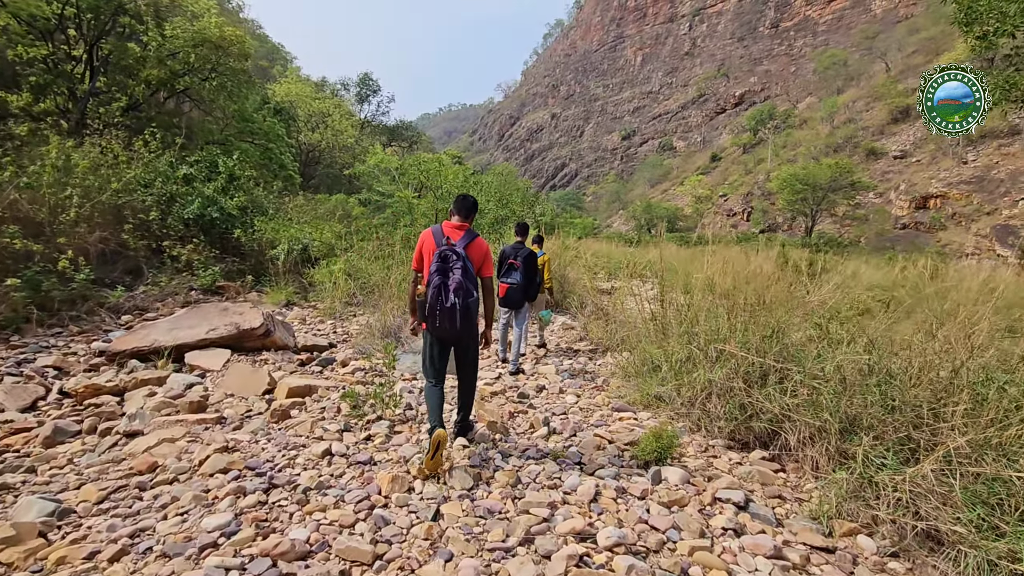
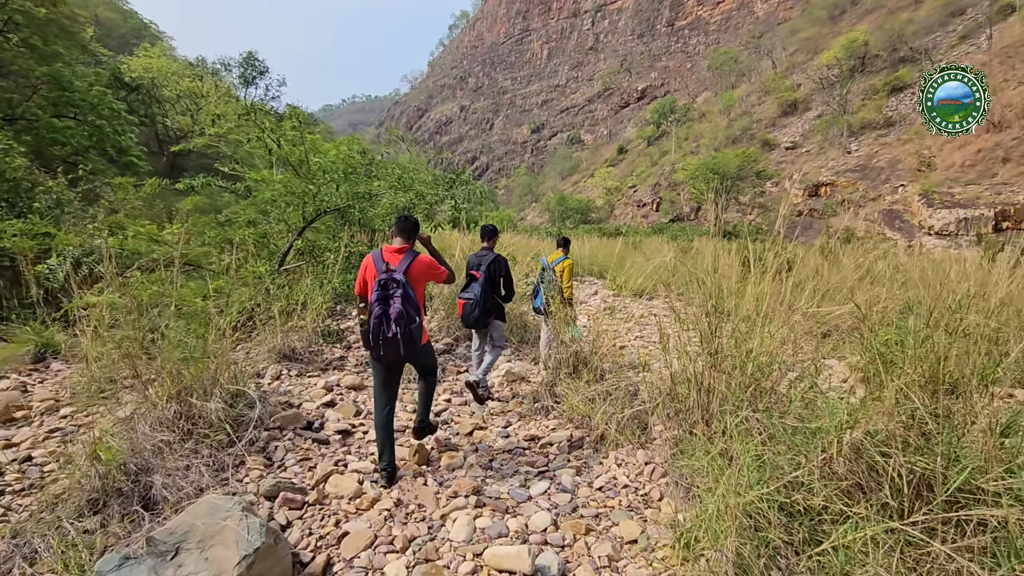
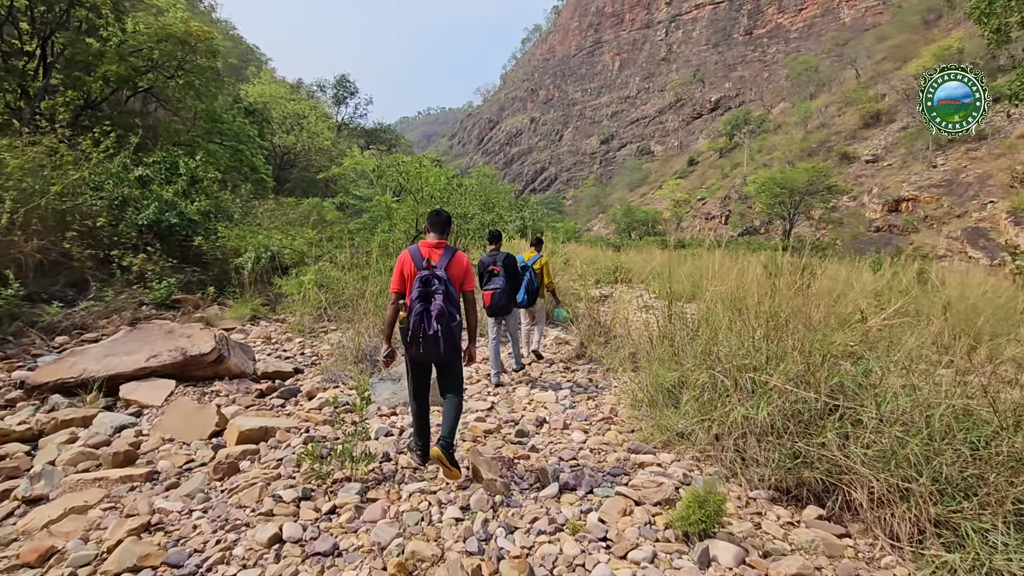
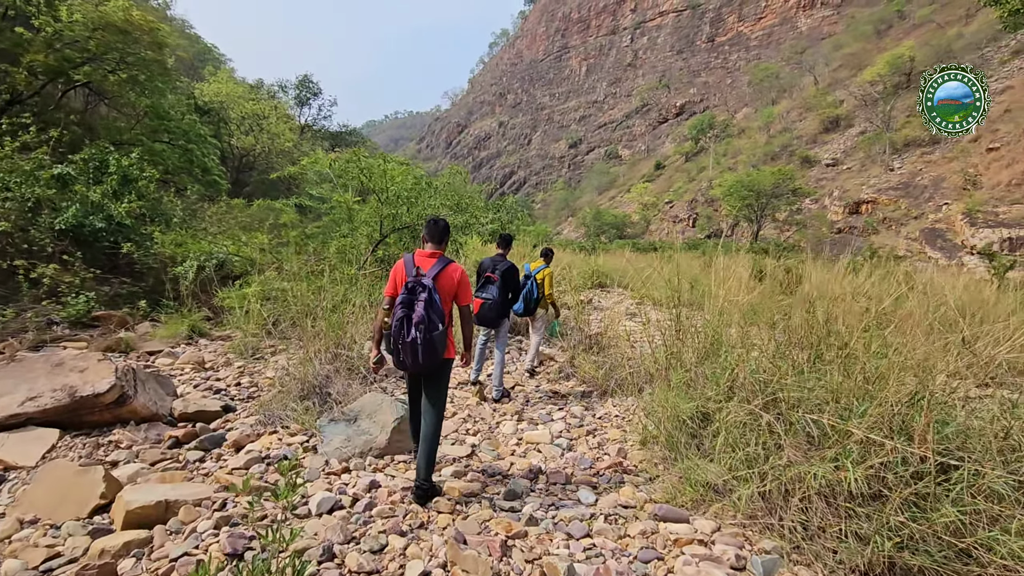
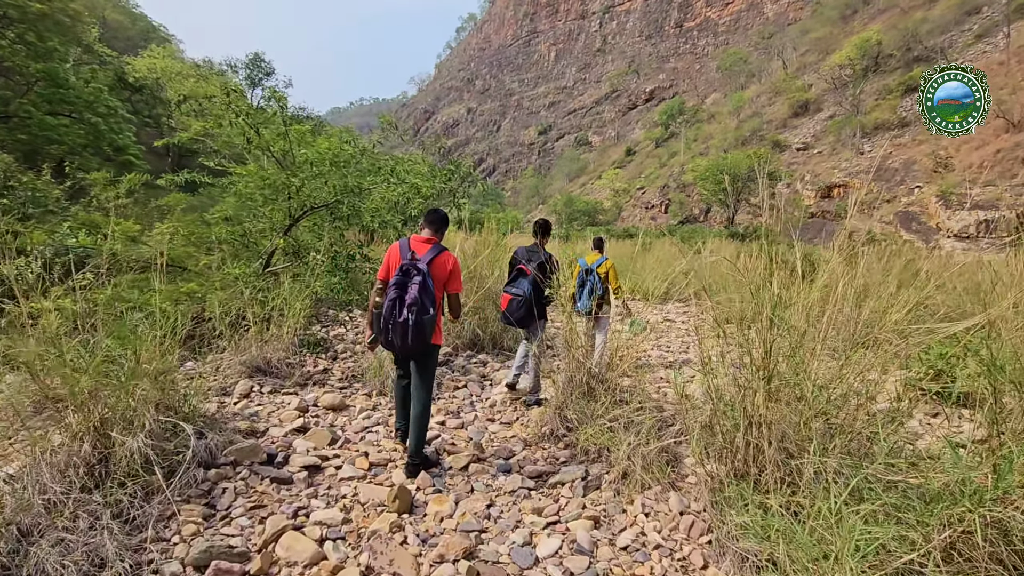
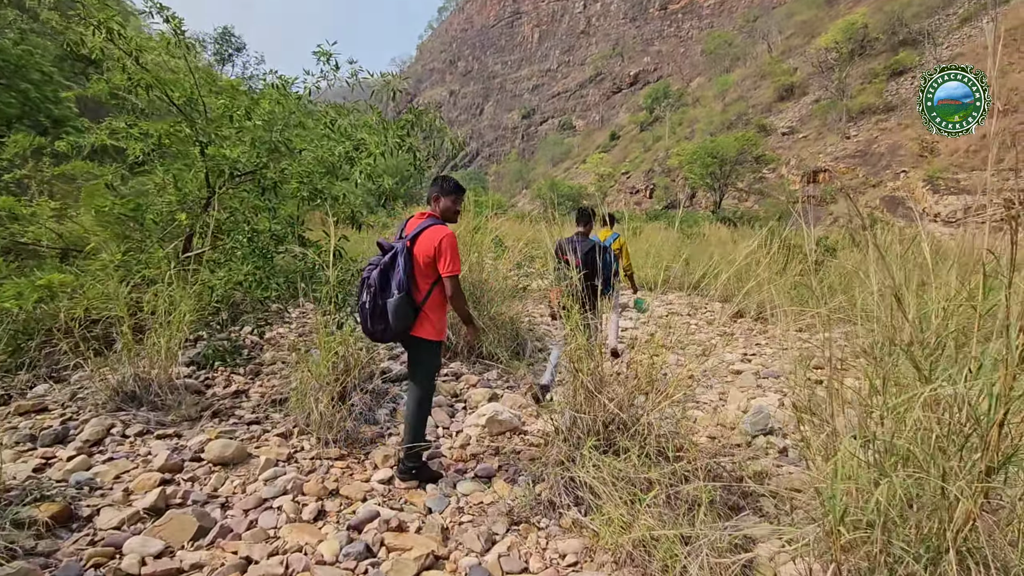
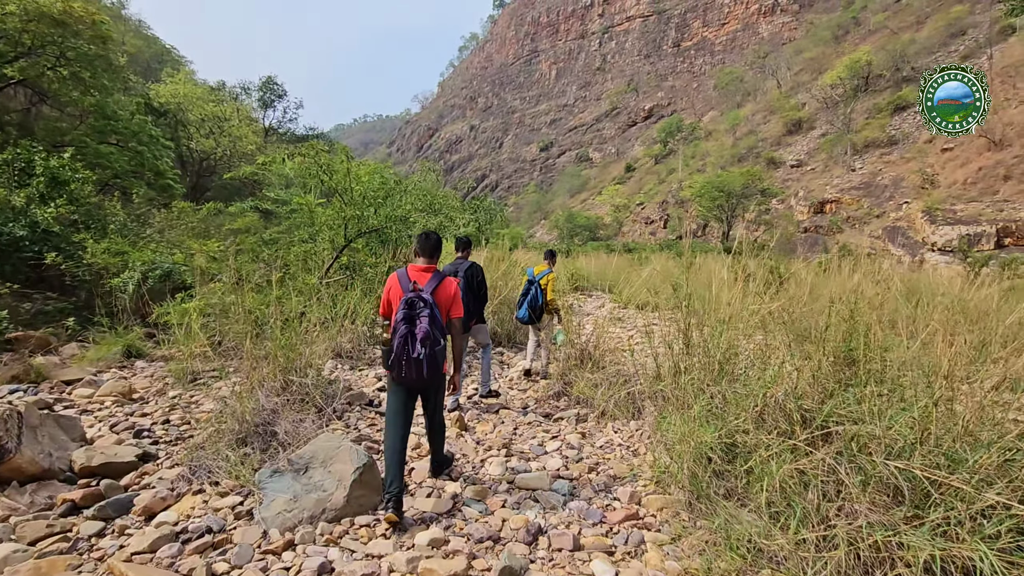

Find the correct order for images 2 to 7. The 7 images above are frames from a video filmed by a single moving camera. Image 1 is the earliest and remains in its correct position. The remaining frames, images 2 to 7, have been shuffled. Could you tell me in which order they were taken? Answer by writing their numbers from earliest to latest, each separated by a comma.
3, 4, 7, 2, 5, 6
